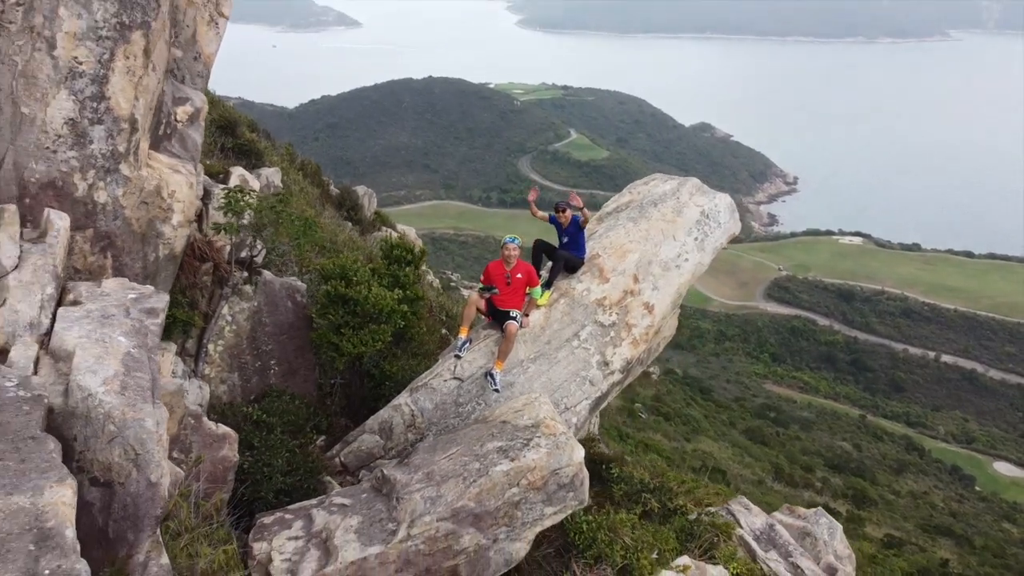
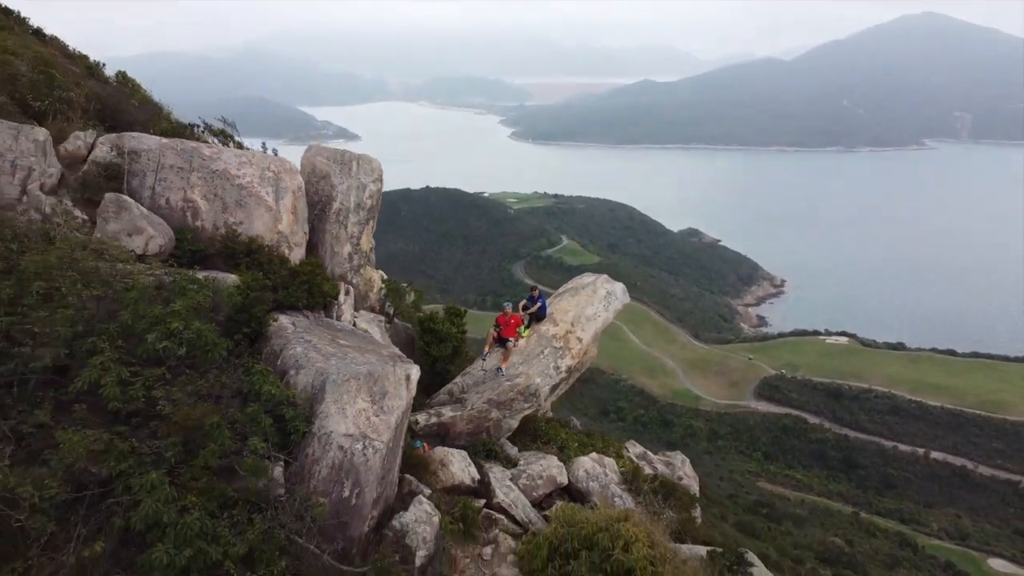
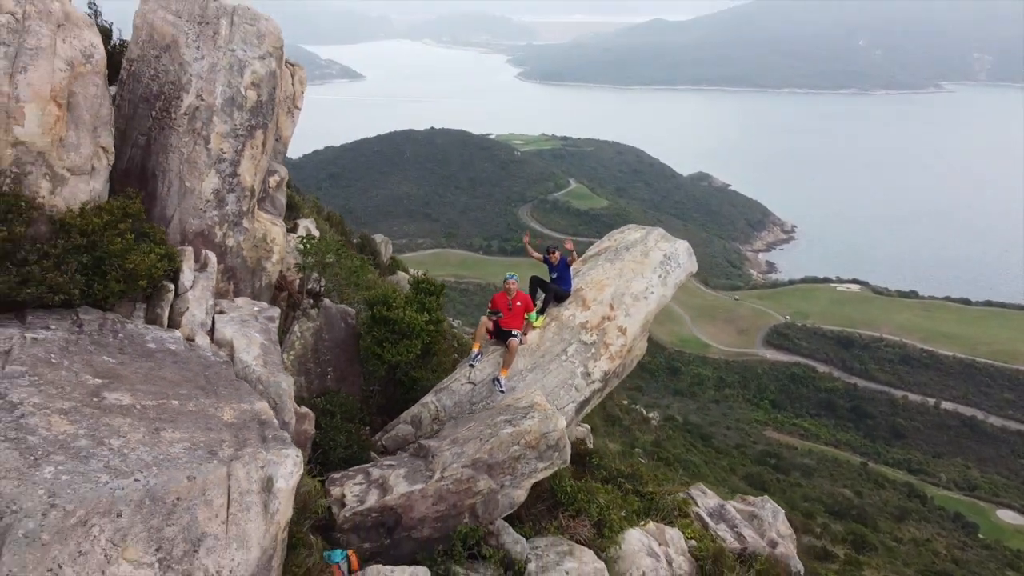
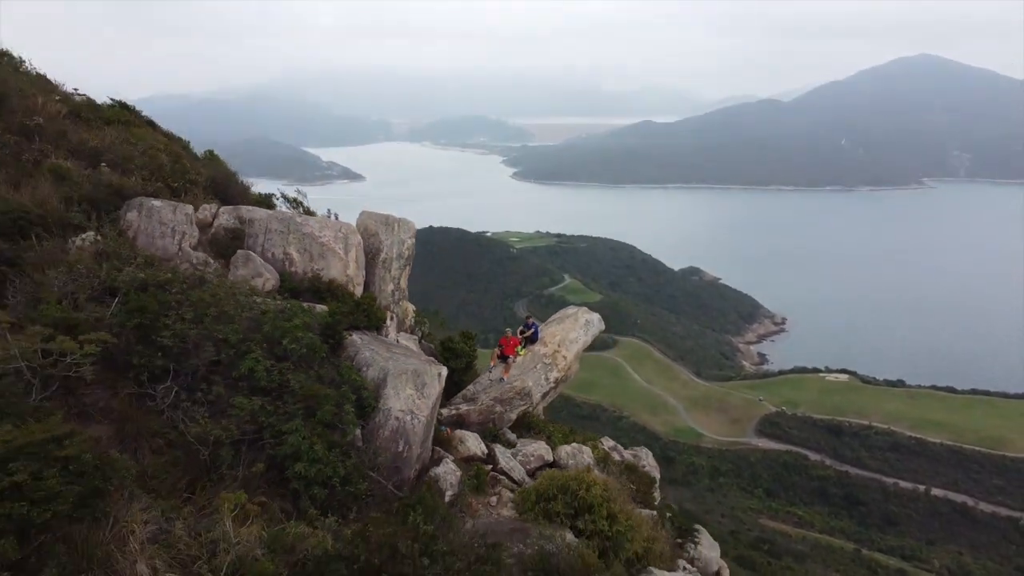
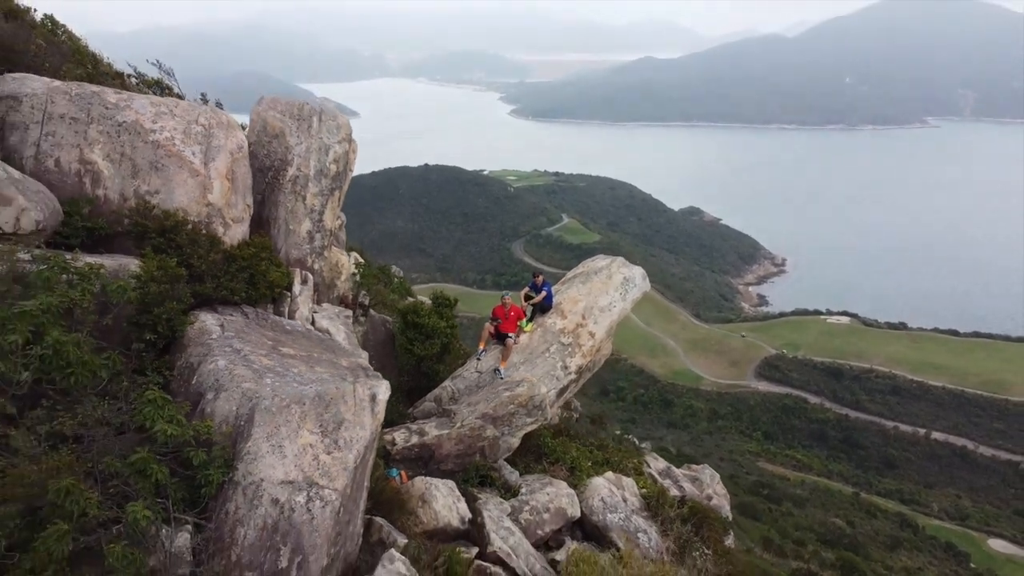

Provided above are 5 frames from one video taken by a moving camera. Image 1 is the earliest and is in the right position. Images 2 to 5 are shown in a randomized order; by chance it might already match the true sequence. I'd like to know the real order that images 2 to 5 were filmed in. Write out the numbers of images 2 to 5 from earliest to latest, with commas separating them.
3, 5, 2, 4
